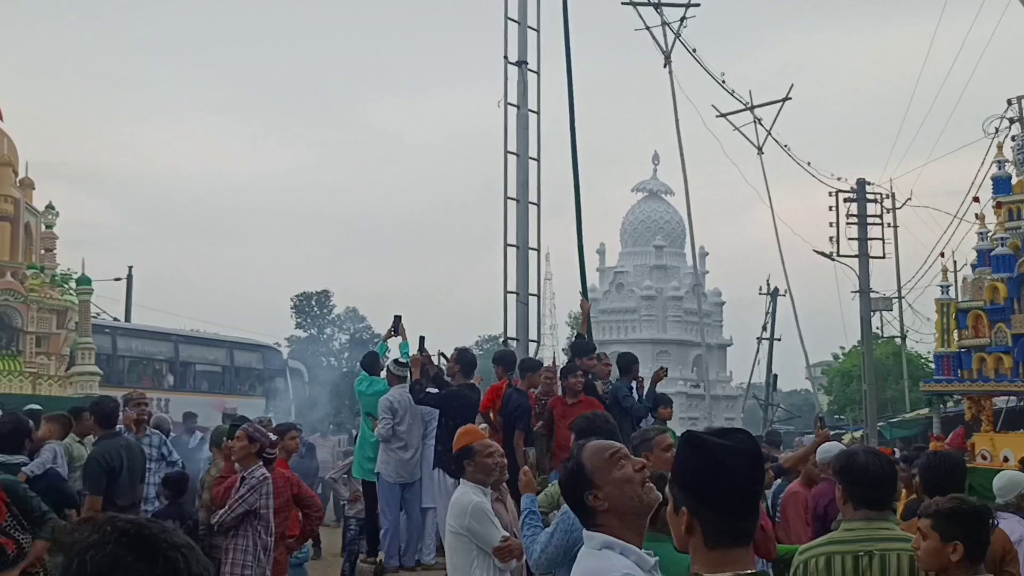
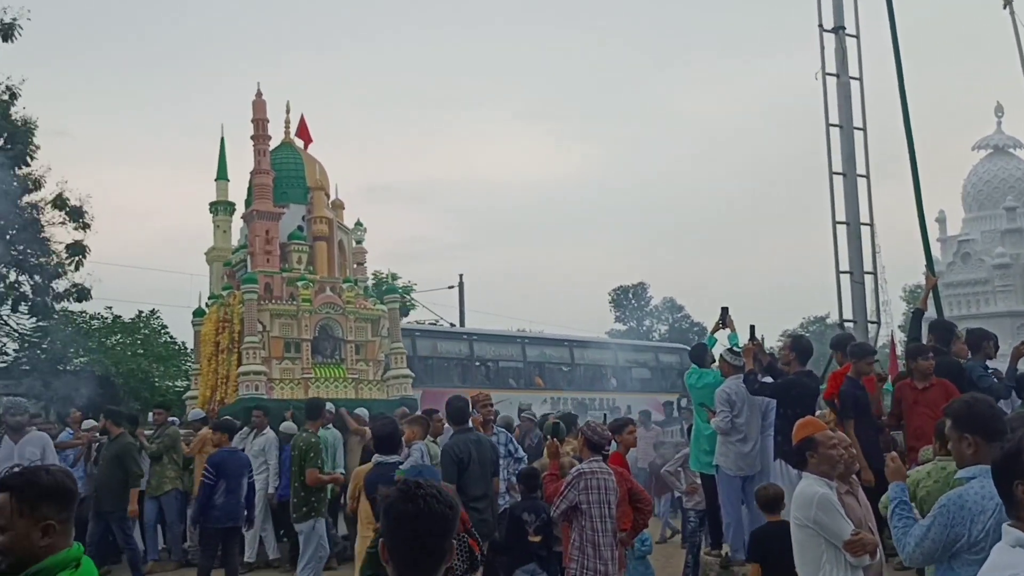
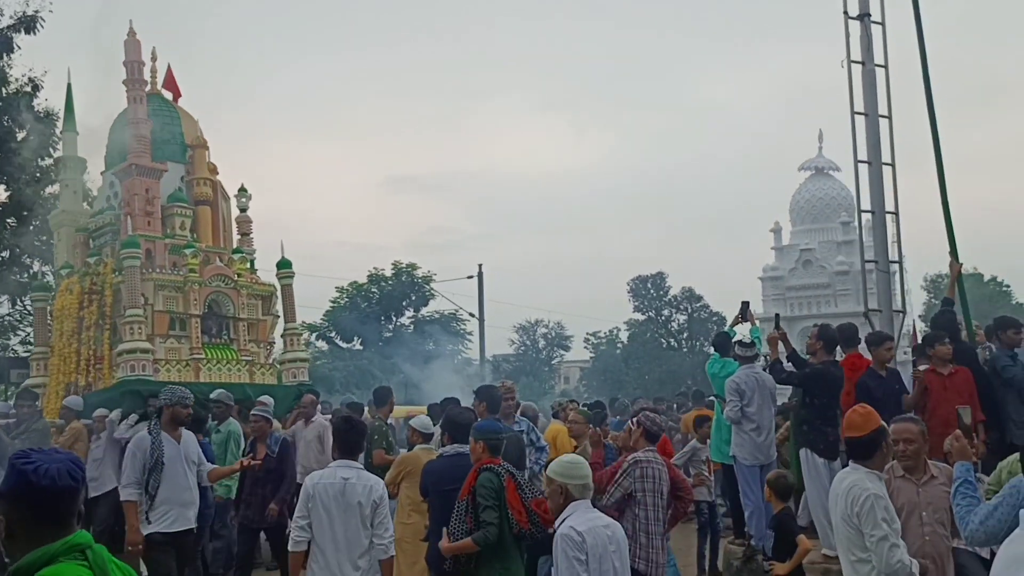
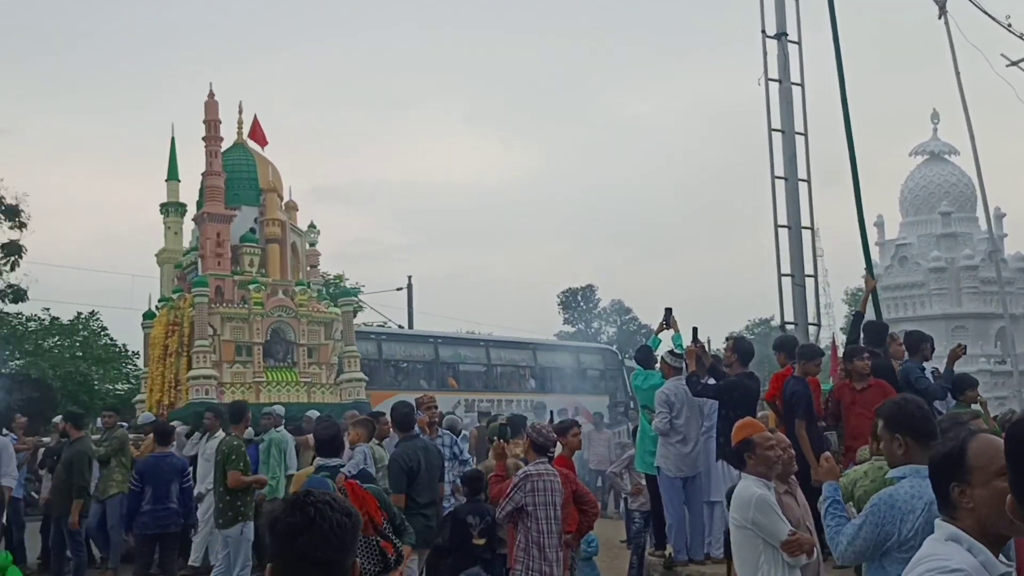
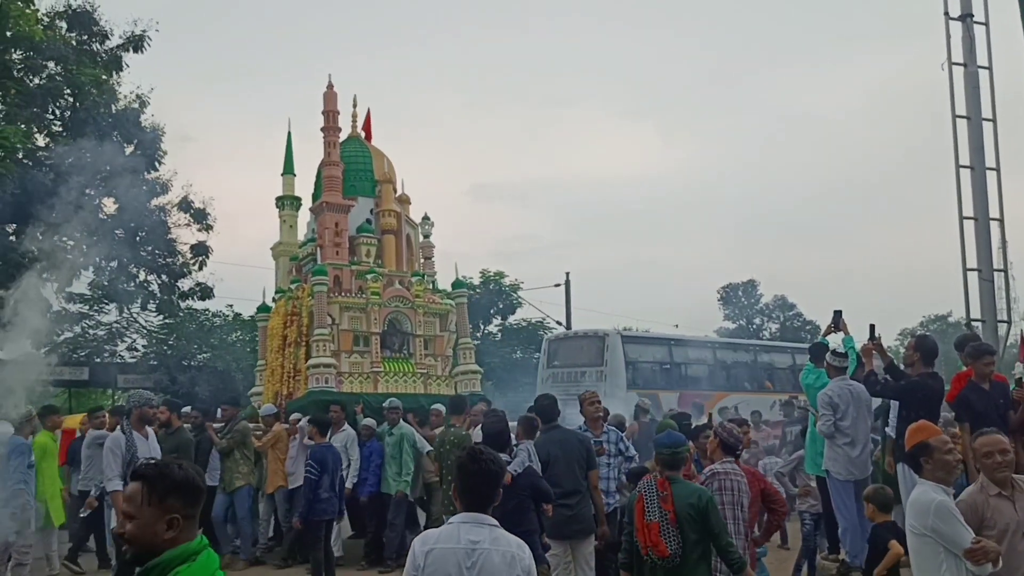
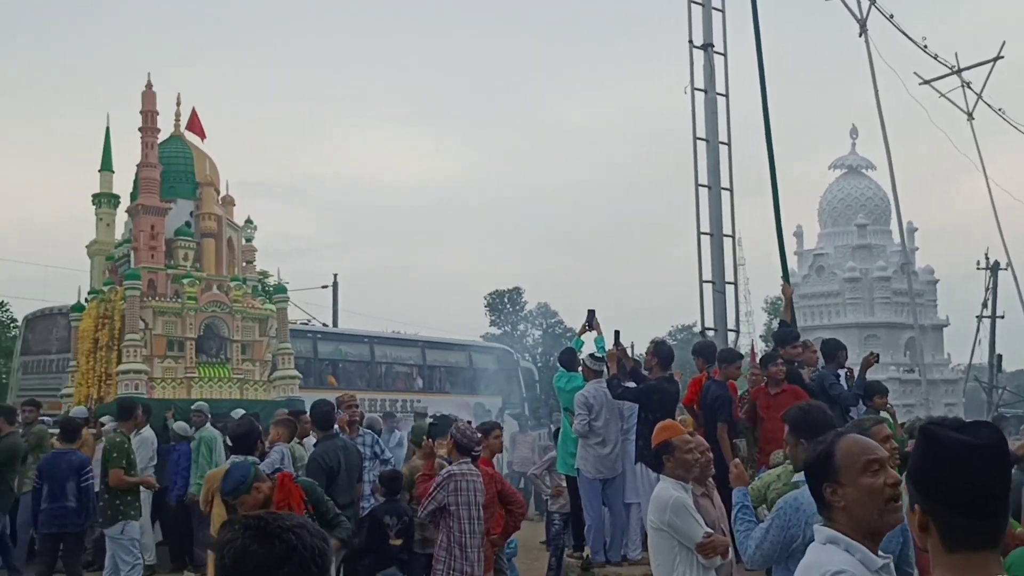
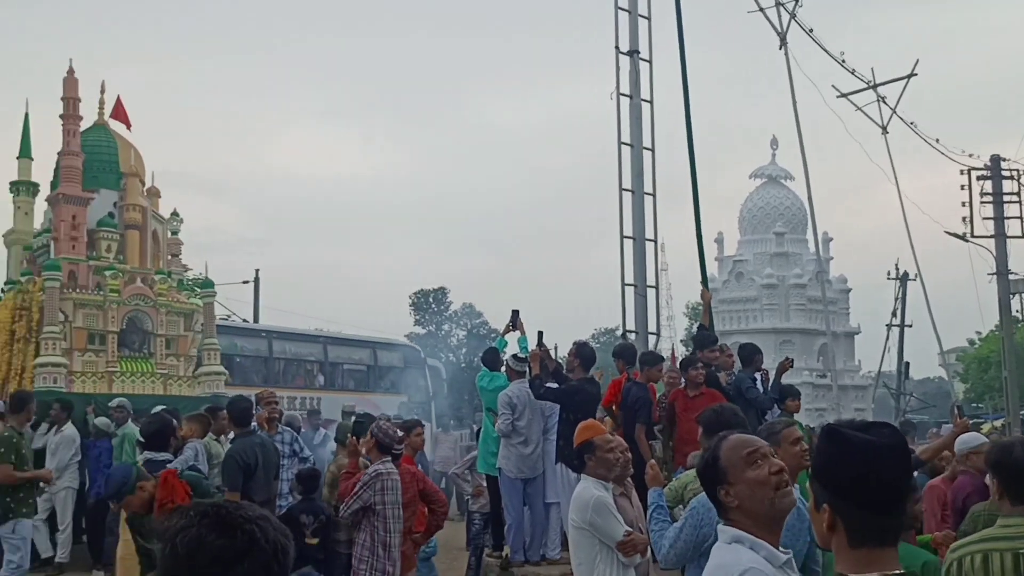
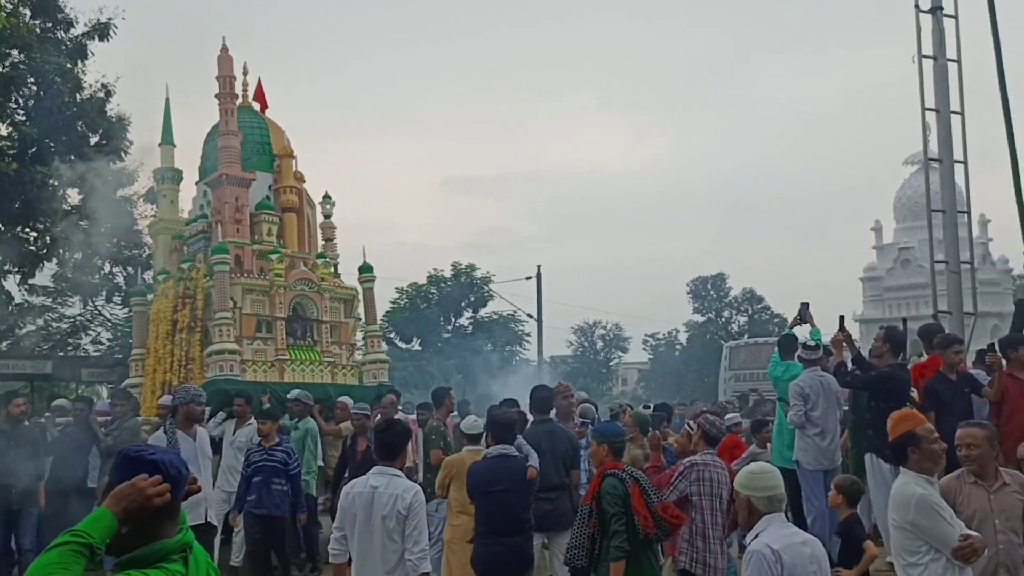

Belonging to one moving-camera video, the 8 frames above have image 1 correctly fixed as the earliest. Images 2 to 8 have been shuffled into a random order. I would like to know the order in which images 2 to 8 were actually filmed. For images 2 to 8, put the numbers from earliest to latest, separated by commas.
7, 6, 4, 2, 5, 8, 3
